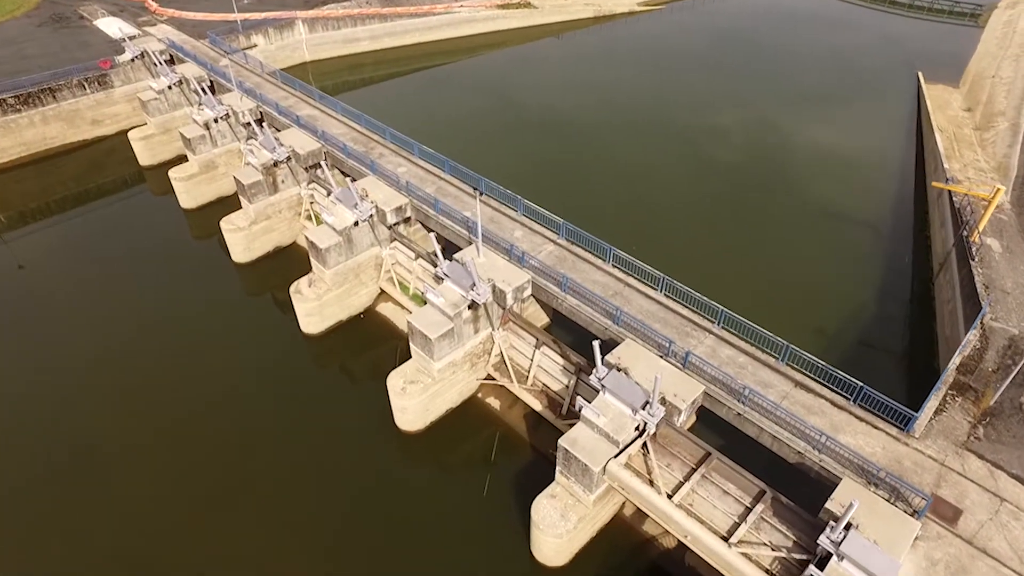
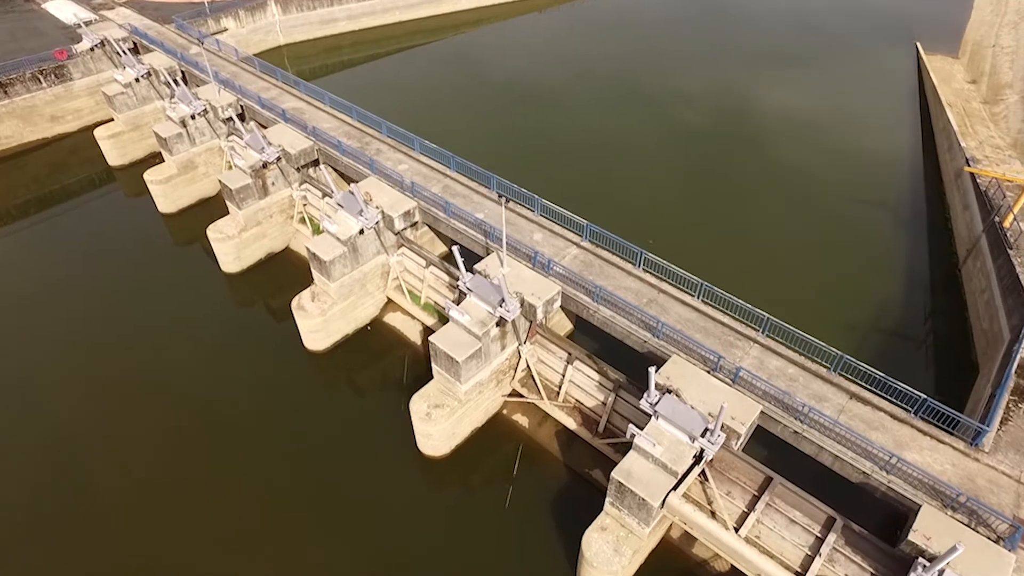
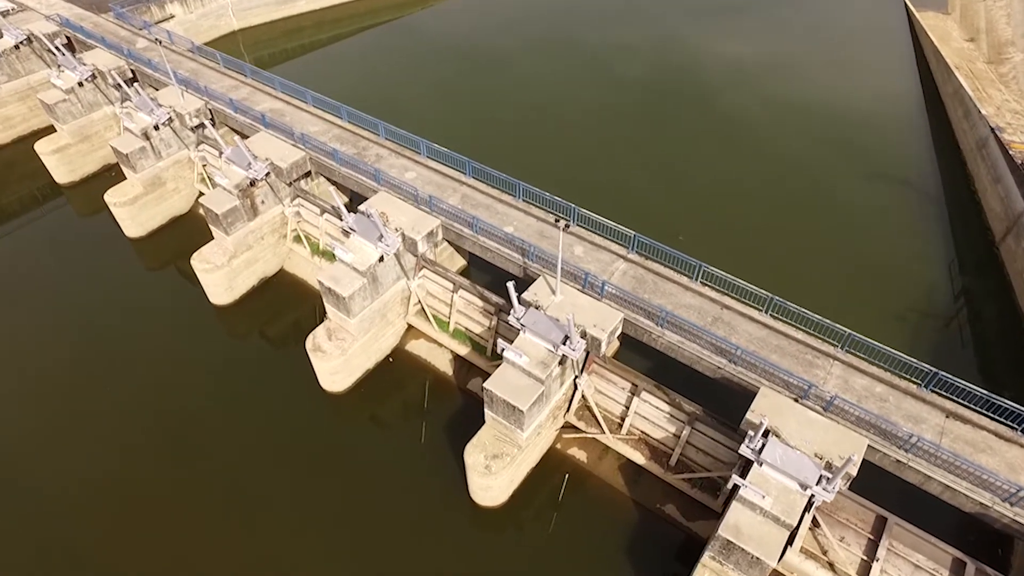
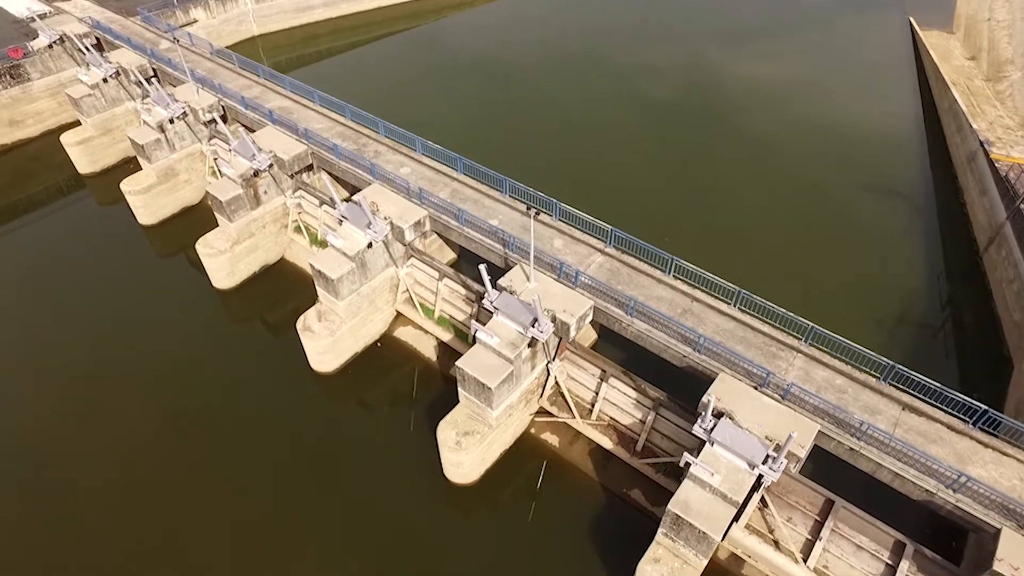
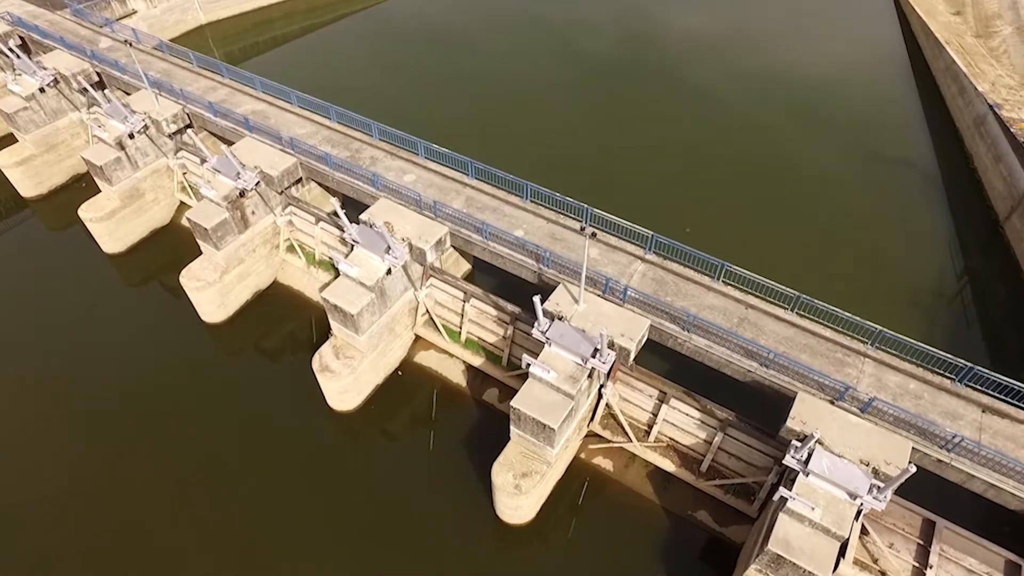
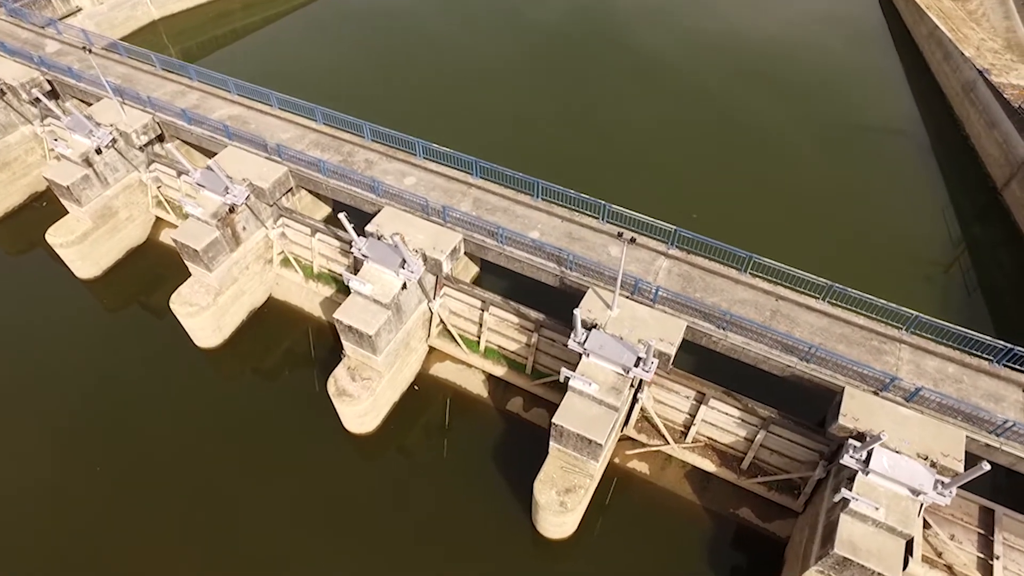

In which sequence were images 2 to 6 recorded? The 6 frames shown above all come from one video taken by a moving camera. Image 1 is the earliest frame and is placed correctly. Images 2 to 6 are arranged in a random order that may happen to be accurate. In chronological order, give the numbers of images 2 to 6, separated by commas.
2, 4, 3, 5, 6
